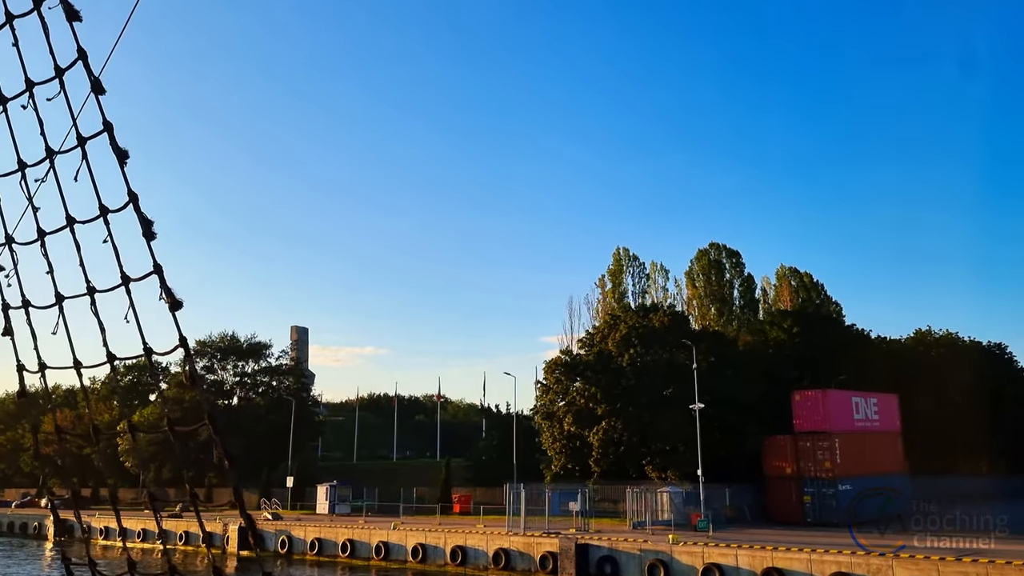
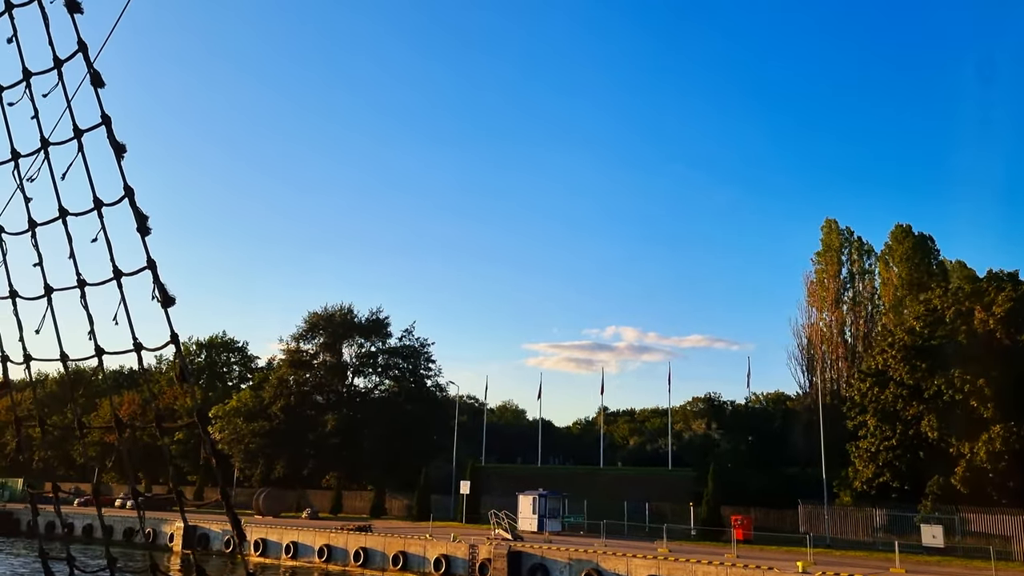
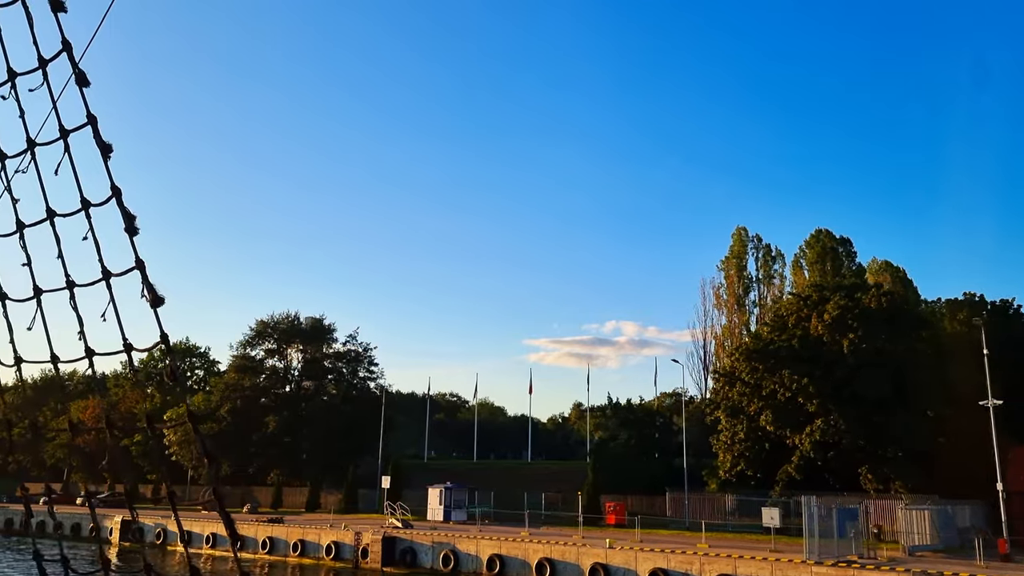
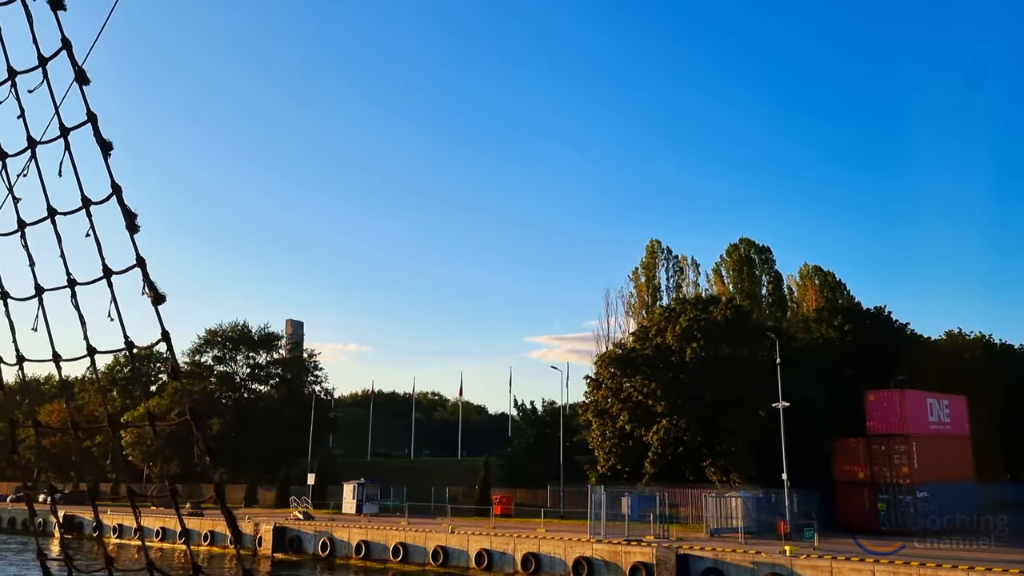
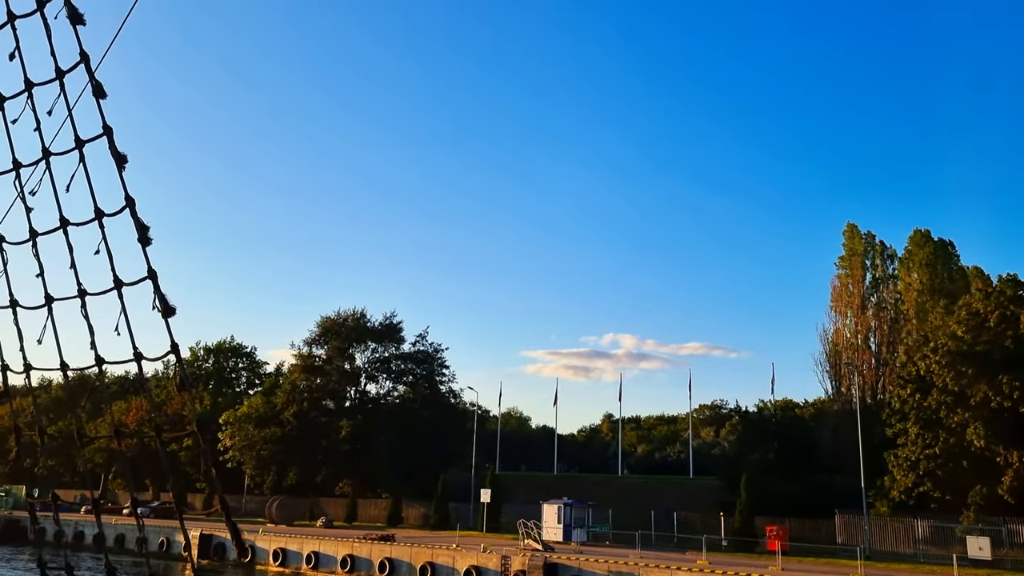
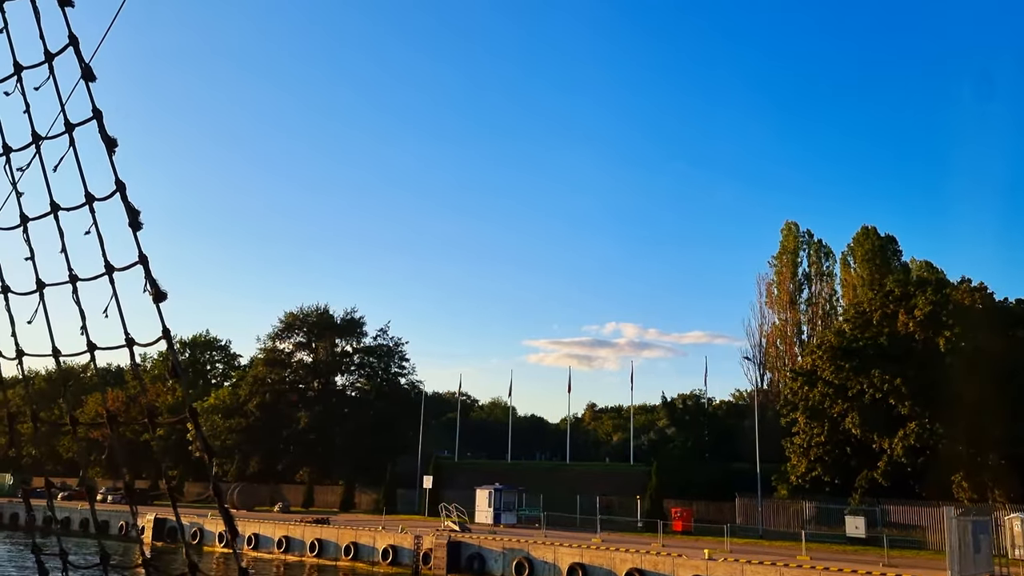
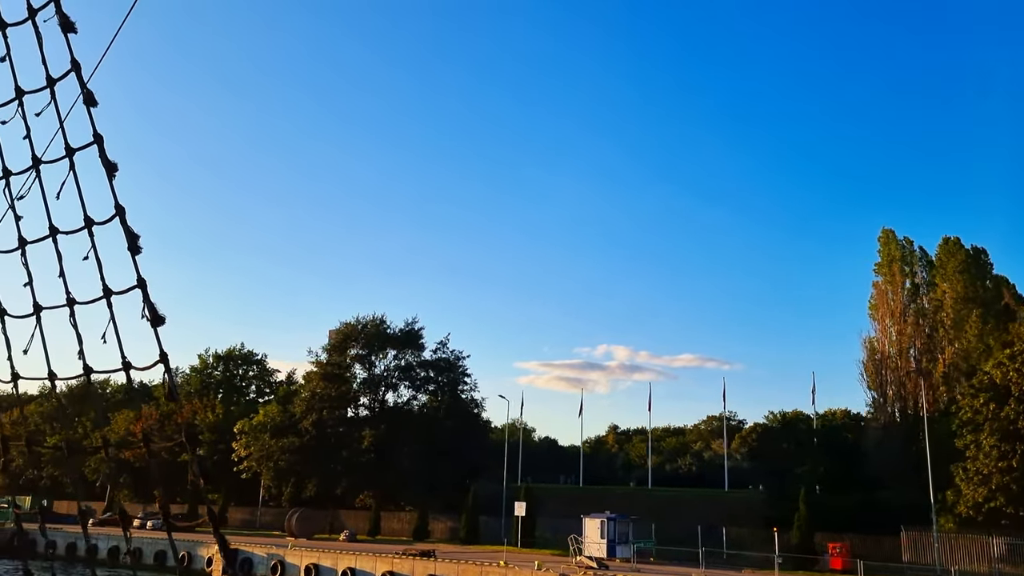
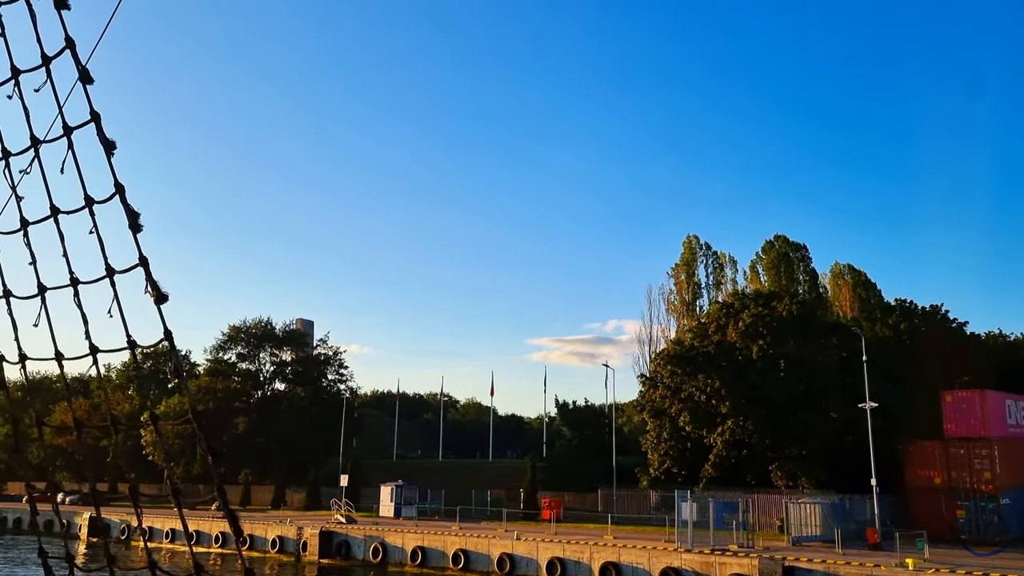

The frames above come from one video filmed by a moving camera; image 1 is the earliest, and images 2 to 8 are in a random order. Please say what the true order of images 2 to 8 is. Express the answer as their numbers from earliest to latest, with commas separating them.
4, 8, 3, 6, 2, 5, 7
